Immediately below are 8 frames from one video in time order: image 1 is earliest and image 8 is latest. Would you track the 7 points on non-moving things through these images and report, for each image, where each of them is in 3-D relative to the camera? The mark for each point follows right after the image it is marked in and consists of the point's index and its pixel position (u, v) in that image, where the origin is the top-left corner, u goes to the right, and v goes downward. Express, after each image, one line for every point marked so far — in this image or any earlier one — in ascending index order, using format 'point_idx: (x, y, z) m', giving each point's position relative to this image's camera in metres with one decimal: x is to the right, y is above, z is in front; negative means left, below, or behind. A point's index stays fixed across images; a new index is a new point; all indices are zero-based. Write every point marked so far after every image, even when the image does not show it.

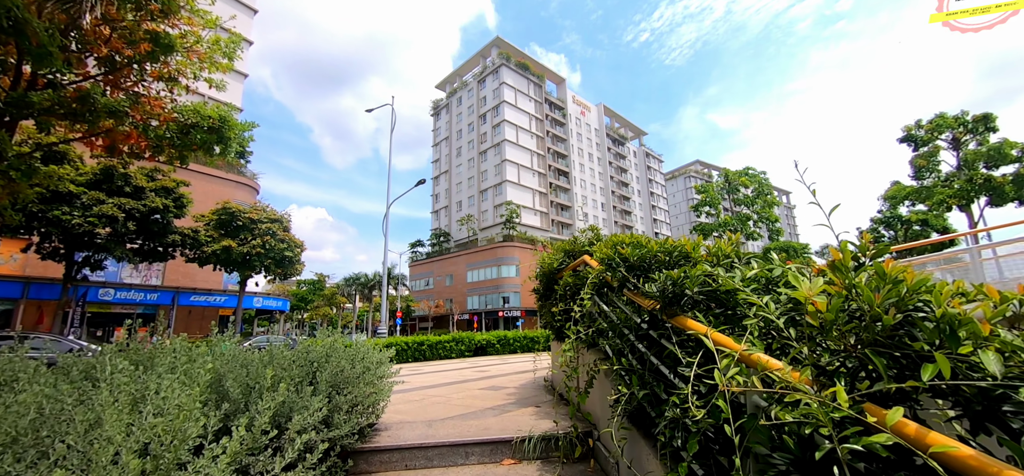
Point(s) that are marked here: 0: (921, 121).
0: (+15.1, +4.3, +15.4) m
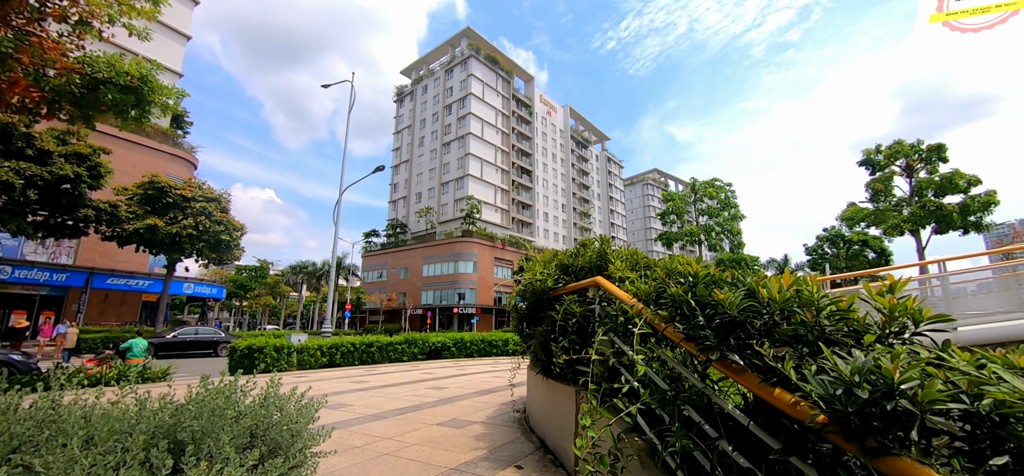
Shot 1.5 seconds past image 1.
0: (+14.0, +3.5, +15.9) m
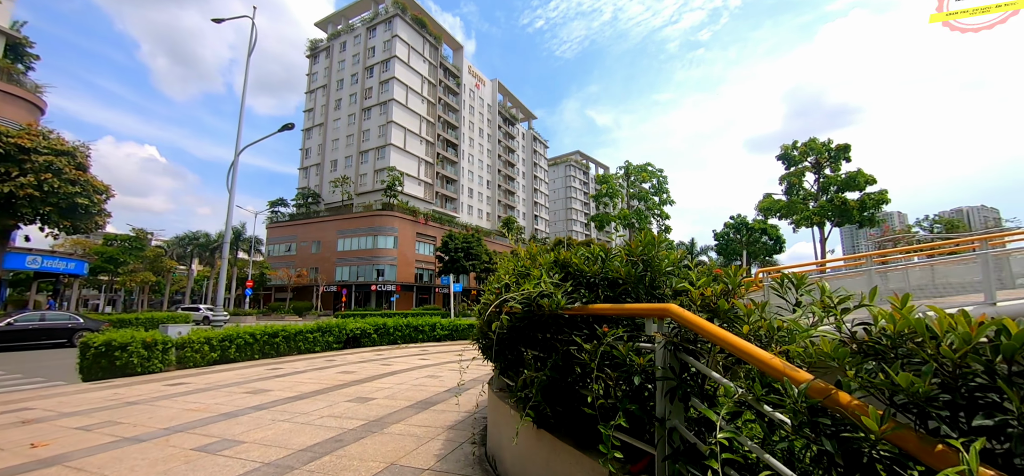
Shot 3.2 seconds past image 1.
0: (+11.5, +3.9, +17.0) m
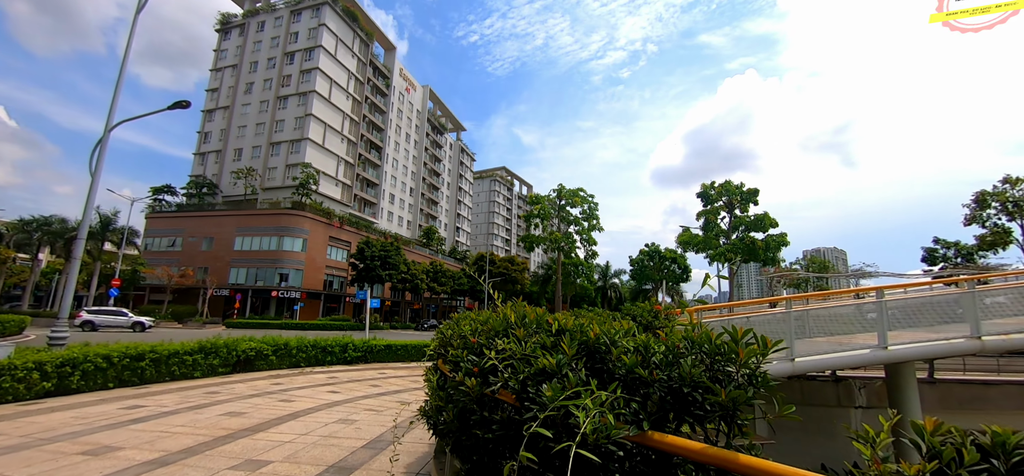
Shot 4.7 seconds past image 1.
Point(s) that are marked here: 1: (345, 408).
0: (+8.8, +2.4, +18.3) m
1: (-2.9, -2.9, +7.2) m
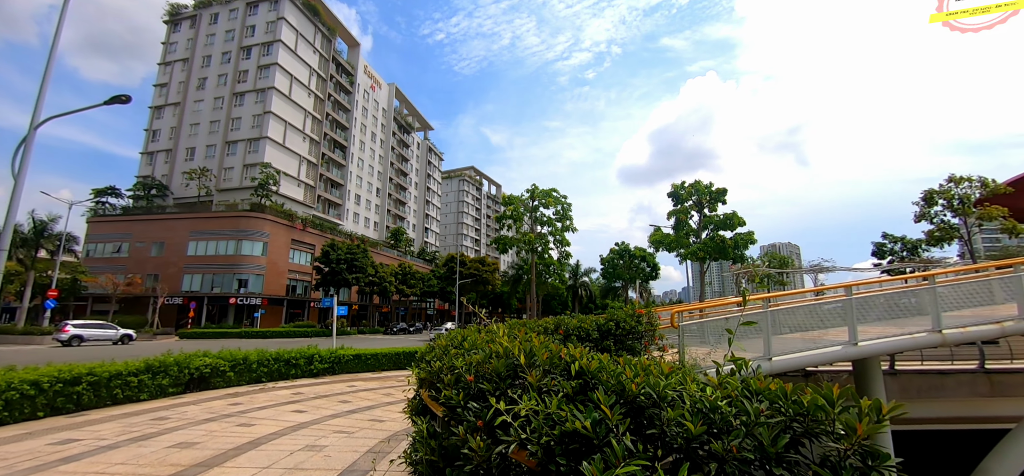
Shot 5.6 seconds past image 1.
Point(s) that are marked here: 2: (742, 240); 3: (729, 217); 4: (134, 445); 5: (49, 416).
0: (+7.6, +2.5, +18.5) m
1: (-3.1, -3.0, +6.6) m
2: (+9.6, -0.1, +17.5) m
3: (+9.1, +0.9, +17.7) m
4: (-5.4, -2.9, +6.0) m
5: (-8.7, -3.4, +7.9) m
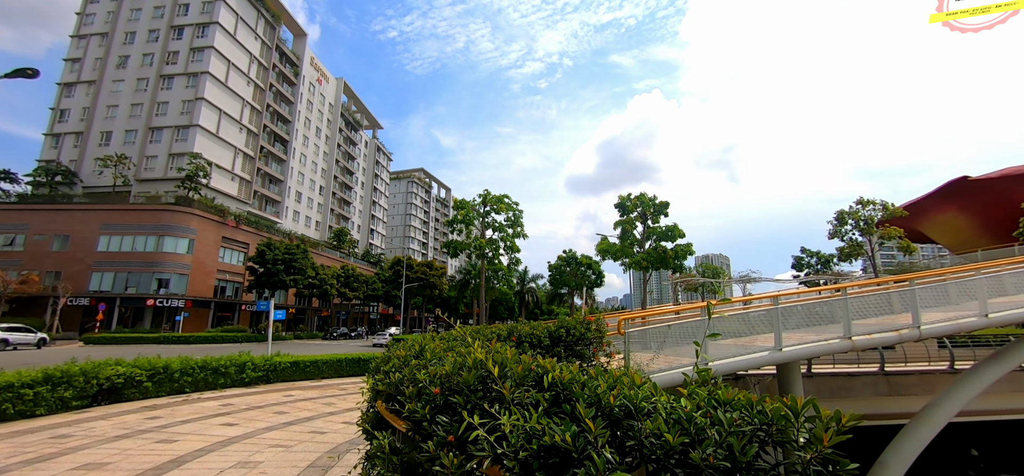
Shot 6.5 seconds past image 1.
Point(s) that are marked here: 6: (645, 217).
0: (+5.5, +2.0, +19.3) m
1: (-3.9, -3.0, +6.1) m
2: (+7.5, -0.5, +18.5) m
3: (+7.1, +0.4, +18.6) m
4: (-6.0, -2.9, +5.2) m
5: (-9.6, -3.2, +6.7) m
6: (+6.2, +1.0, +19.2) m
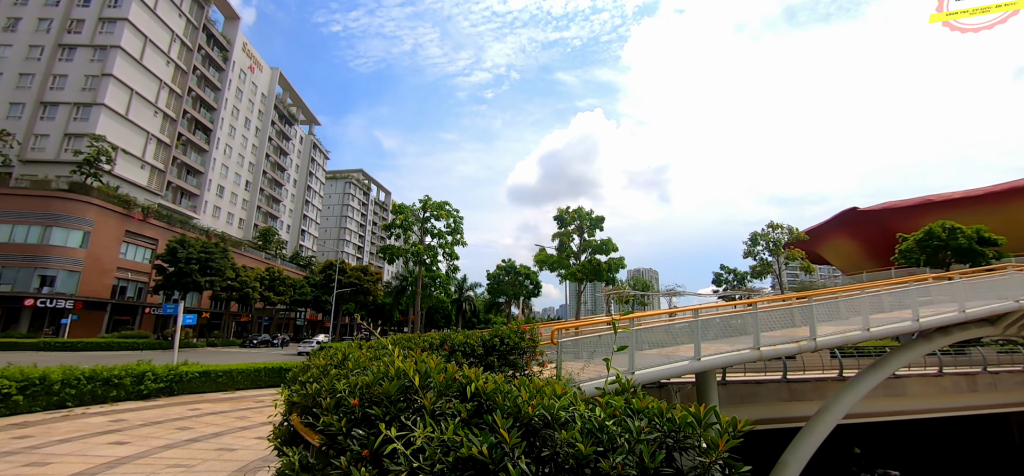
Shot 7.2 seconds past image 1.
0: (+2.7, +1.5, +20.0) m
1: (-4.9, -3.0, +5.4) m
2: (+4.7, -1.2, +19.3) m
3: (+4.4, -0.2, +19.4) m
4: (-6.9, -2.7, +4.3) m
5: (-10.6, -2.9, +5.2) m
6: (+3.4, +0.4, +19.9) m
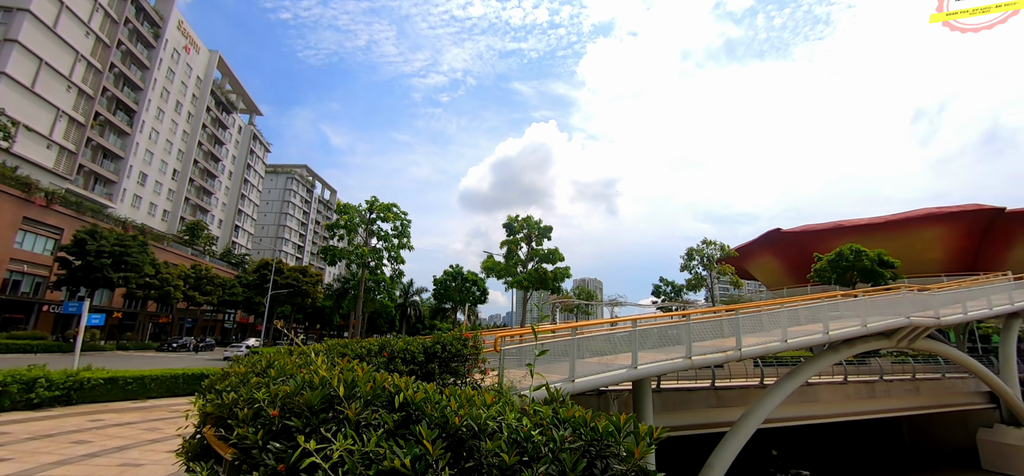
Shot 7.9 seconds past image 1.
0: (+0.4, +1.1, +20.2) m
1: (-5.7, -2.8, +4.8) m
2: (+2.3, -1.6, +19.7) m
3: (+2.0, -0.6, +19.8) m
4: (-7.5, -2.5, +3.4) m
5: (-11.3, -2.5, +3.9) m
6: (+1.0, 0.0, +20.1) m
